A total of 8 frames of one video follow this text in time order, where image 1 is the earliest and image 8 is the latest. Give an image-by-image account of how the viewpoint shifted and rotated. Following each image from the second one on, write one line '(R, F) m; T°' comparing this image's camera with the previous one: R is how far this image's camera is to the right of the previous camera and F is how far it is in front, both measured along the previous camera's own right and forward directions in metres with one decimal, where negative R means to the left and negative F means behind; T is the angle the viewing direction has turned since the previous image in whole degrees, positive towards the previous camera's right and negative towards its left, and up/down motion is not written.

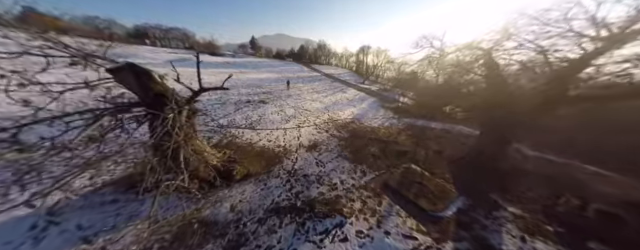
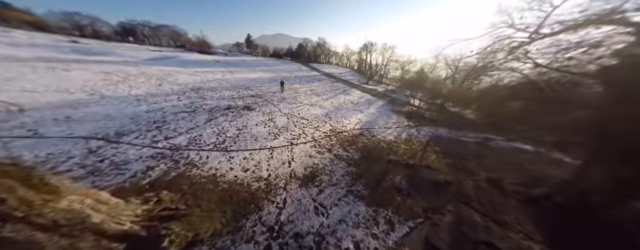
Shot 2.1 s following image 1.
(0.0, +3.4) m; 0°
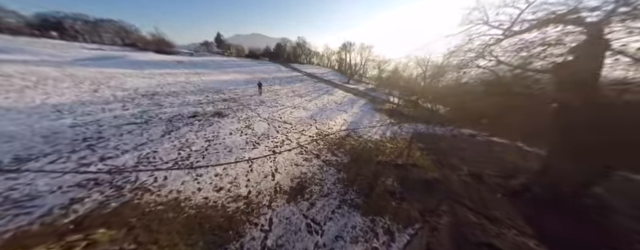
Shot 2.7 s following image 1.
(-0.2, +0.7) m; +7°
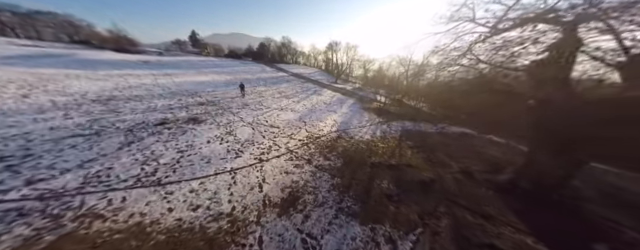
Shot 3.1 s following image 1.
(-0.2, +0.5) m; +5°
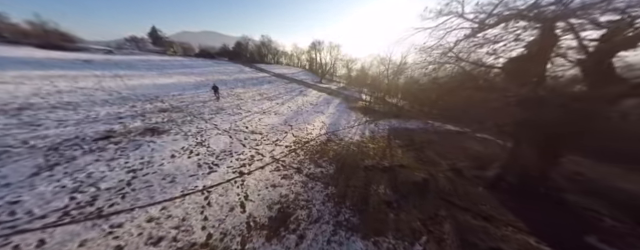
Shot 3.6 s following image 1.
(-0.2, +0.7) m; +6°
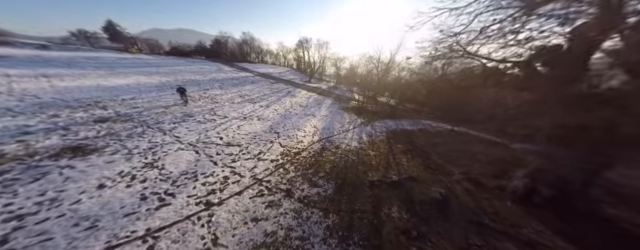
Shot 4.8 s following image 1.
(-0.2, +1.5) m; +4°
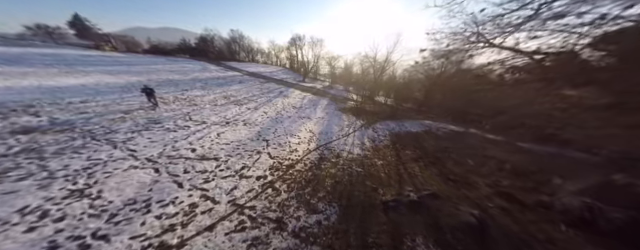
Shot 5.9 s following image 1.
(-0.1, +1.3) m; +2°
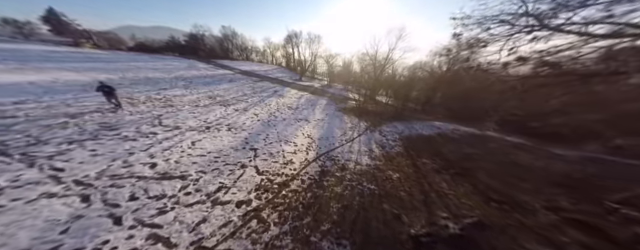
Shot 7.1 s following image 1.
(-0.1, +1.3) m; +1°
